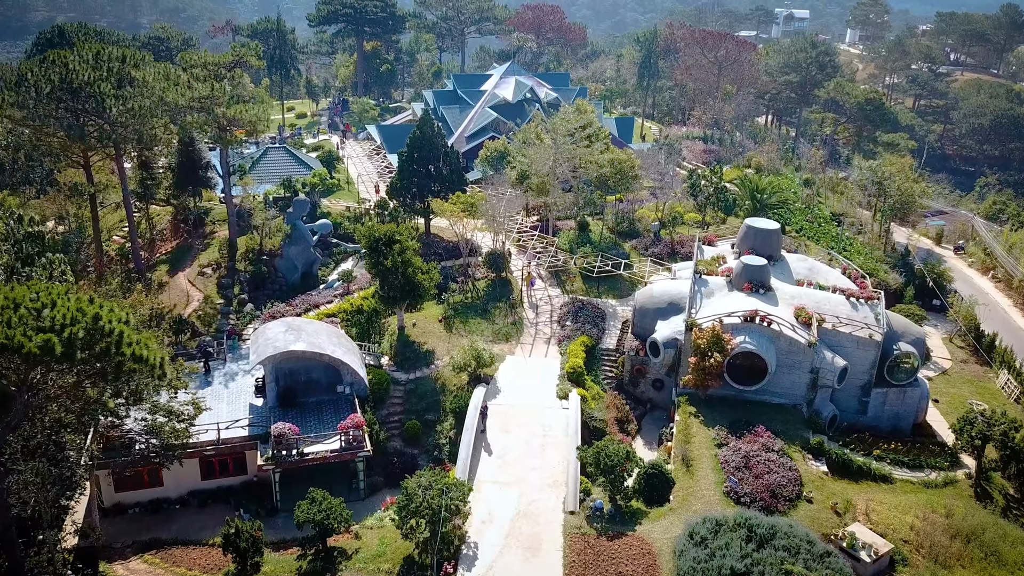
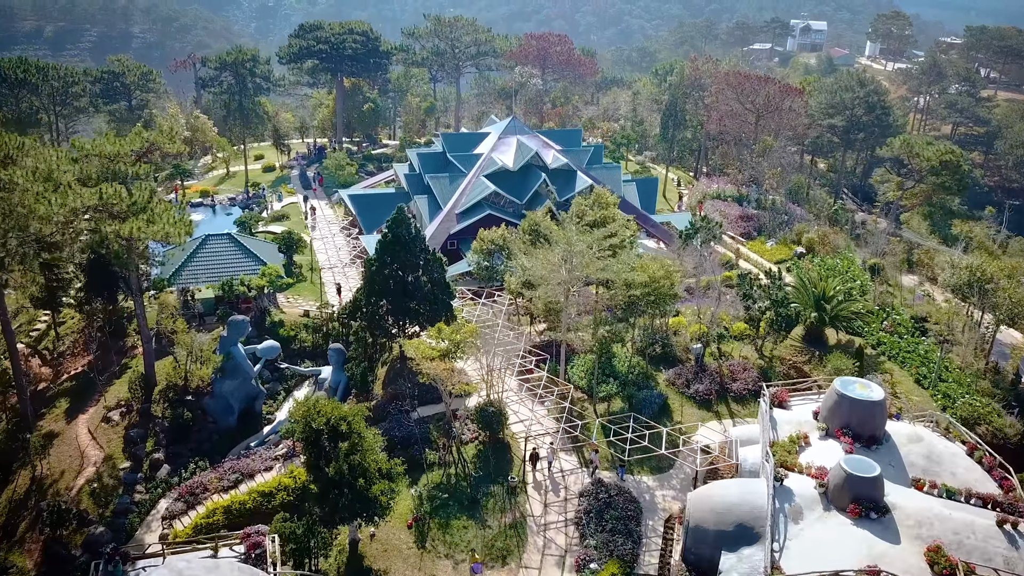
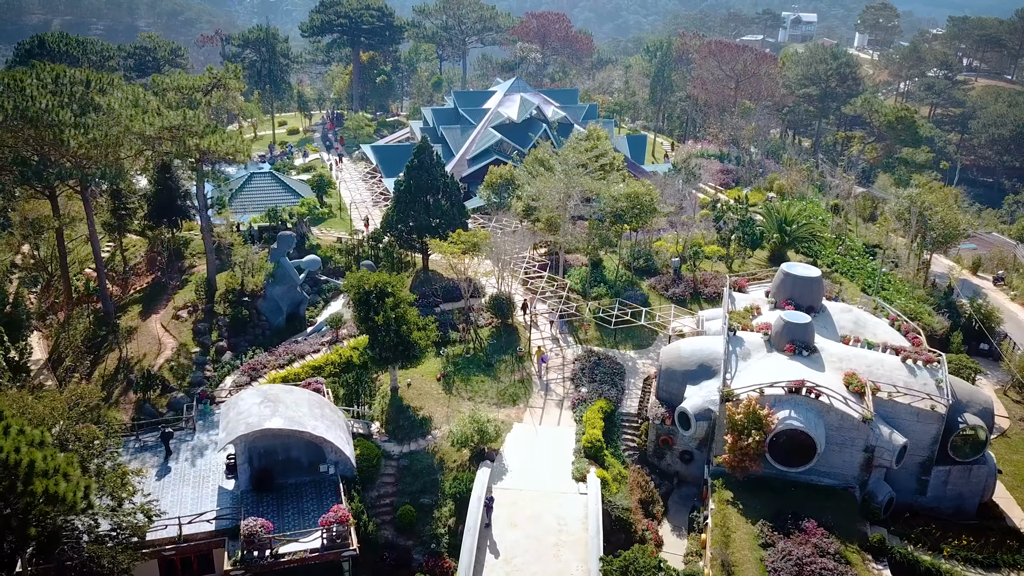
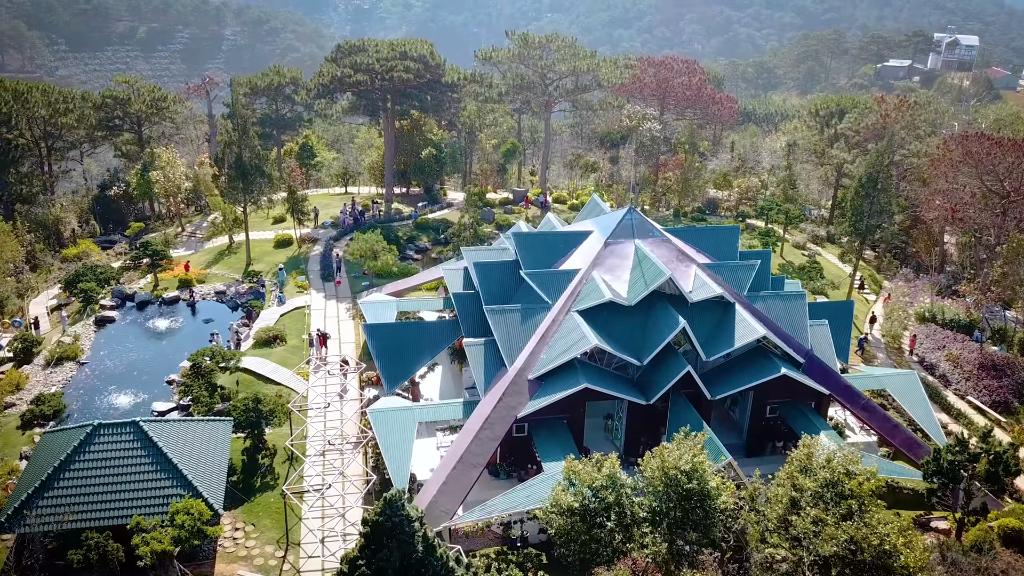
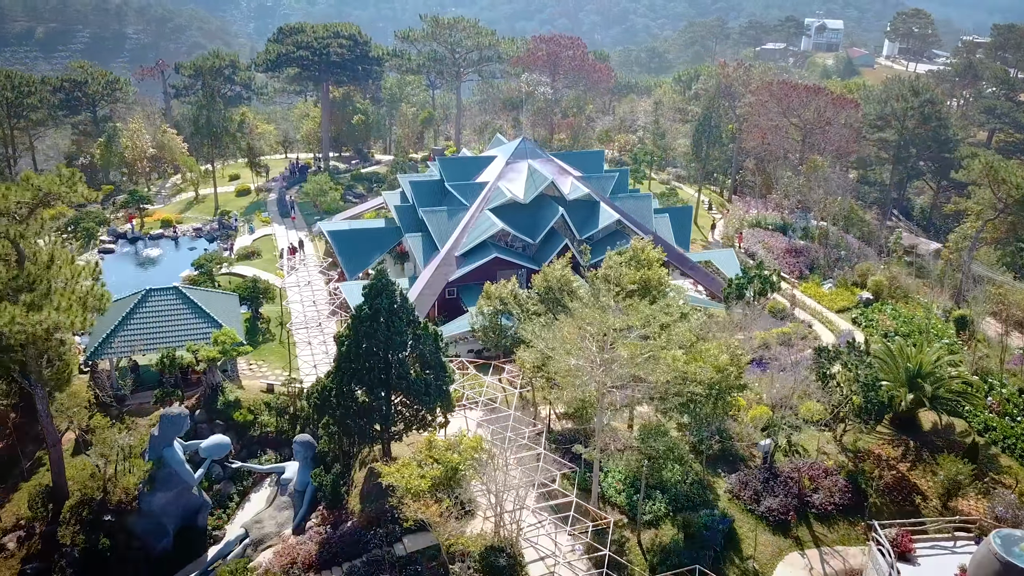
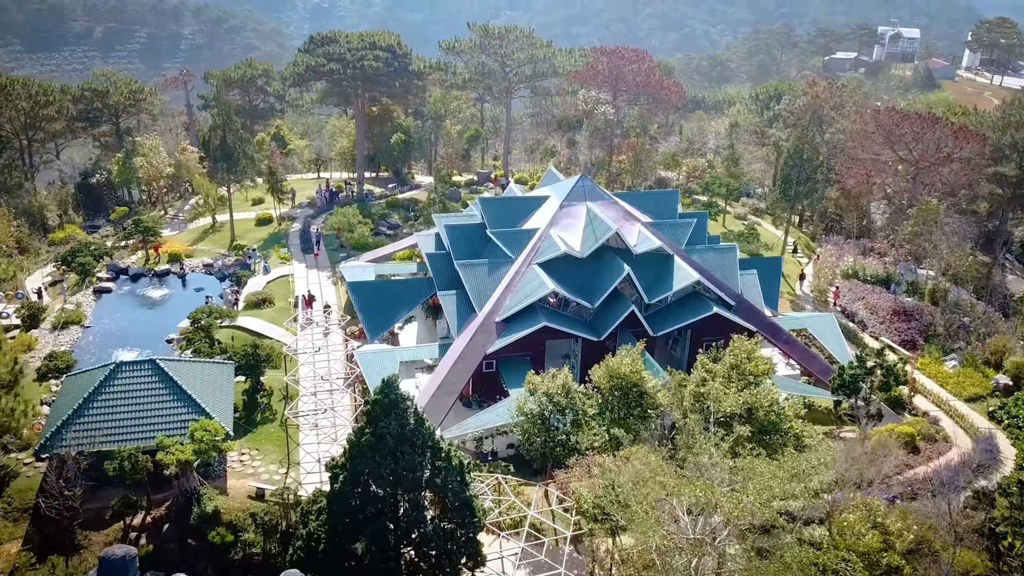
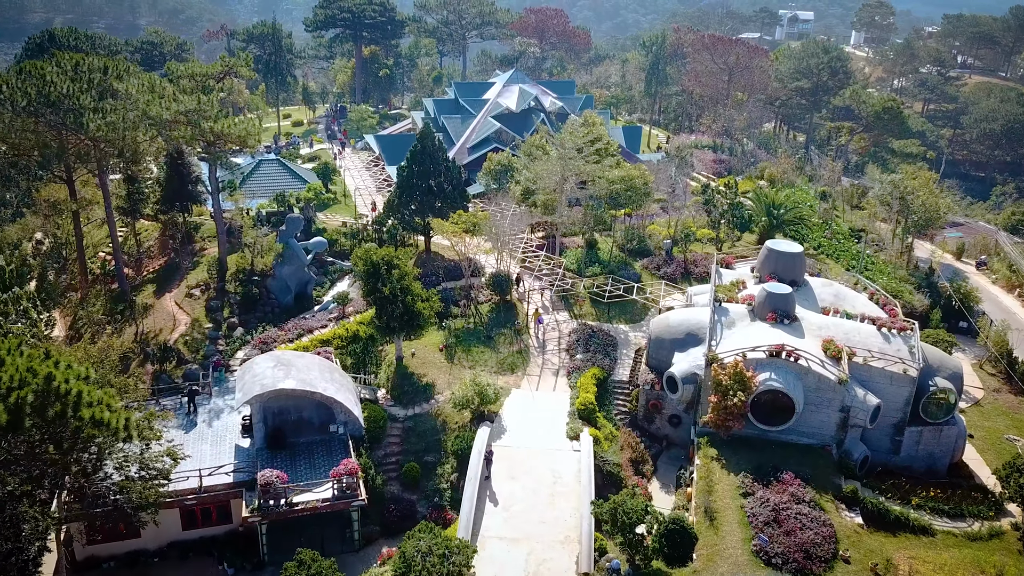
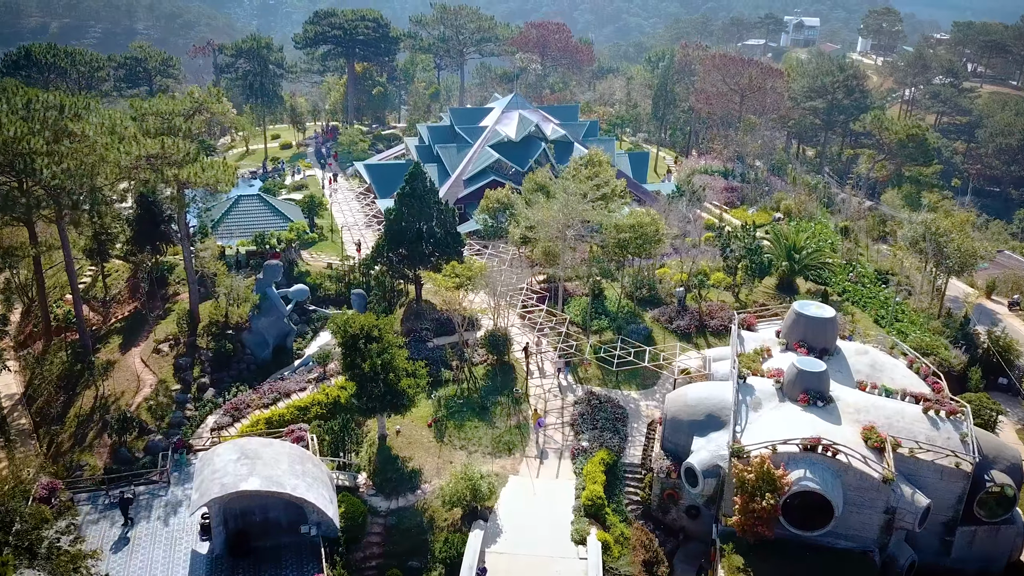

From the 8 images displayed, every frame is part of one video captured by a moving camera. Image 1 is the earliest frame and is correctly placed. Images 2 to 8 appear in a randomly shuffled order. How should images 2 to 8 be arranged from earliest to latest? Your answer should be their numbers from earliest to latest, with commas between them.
7, 3, 8, 2, 5, 6, 4
